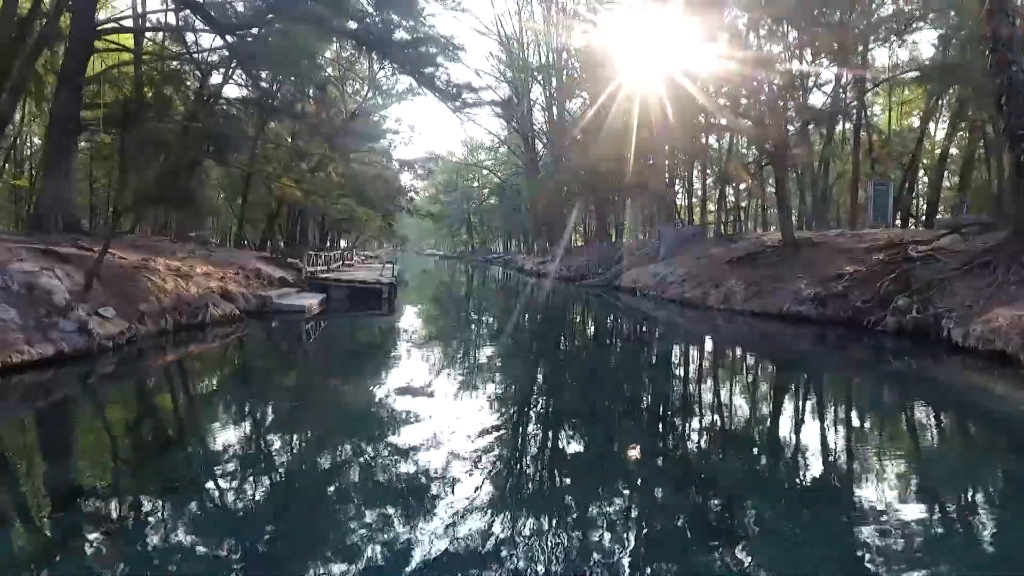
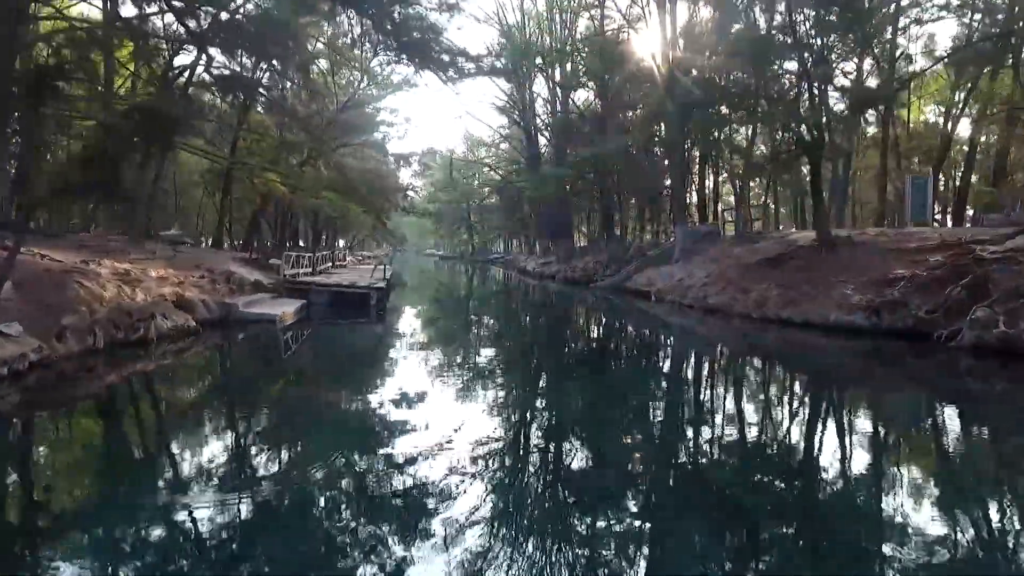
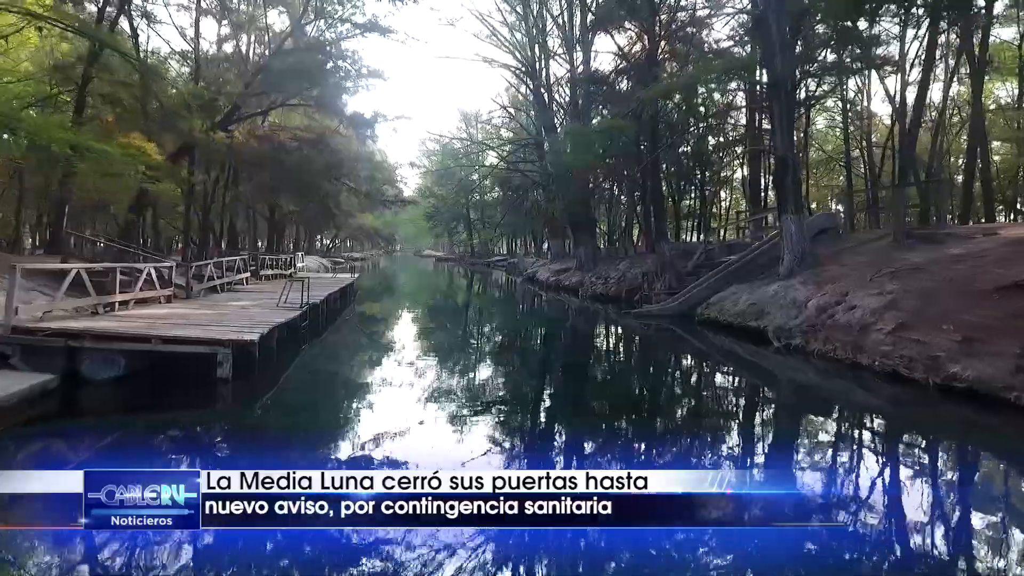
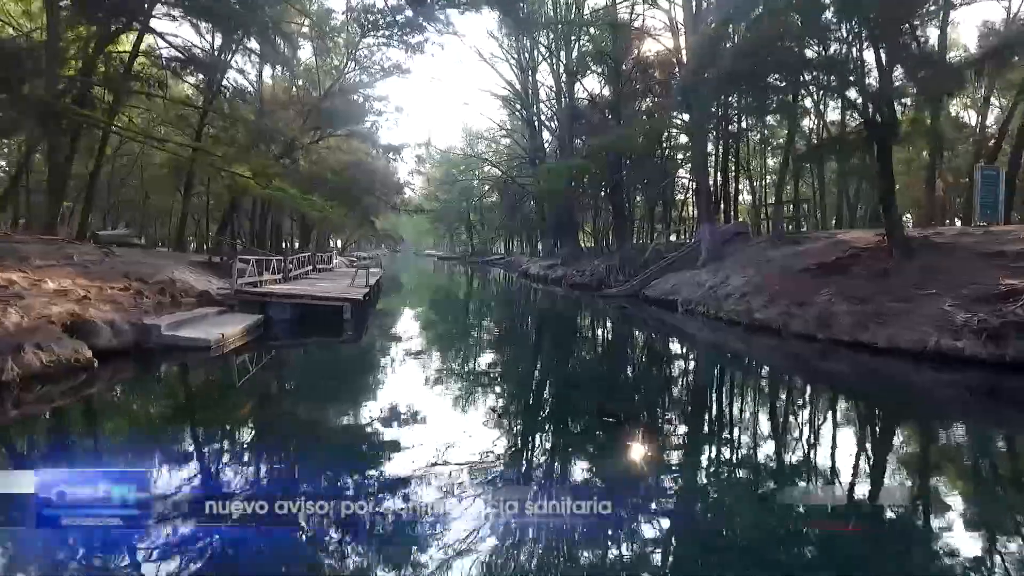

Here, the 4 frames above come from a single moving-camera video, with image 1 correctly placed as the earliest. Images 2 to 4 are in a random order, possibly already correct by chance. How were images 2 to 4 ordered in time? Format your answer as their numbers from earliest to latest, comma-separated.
2, 4, 3
